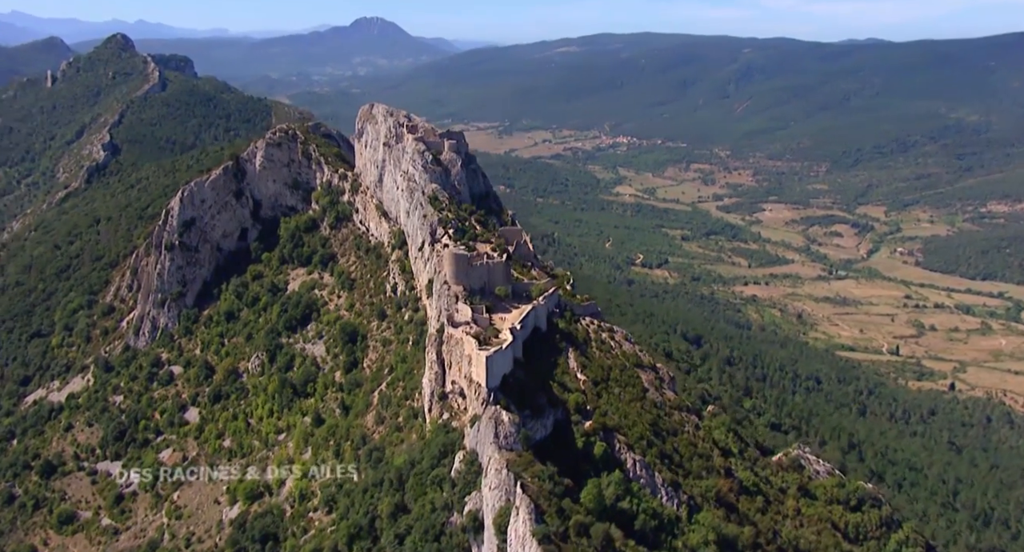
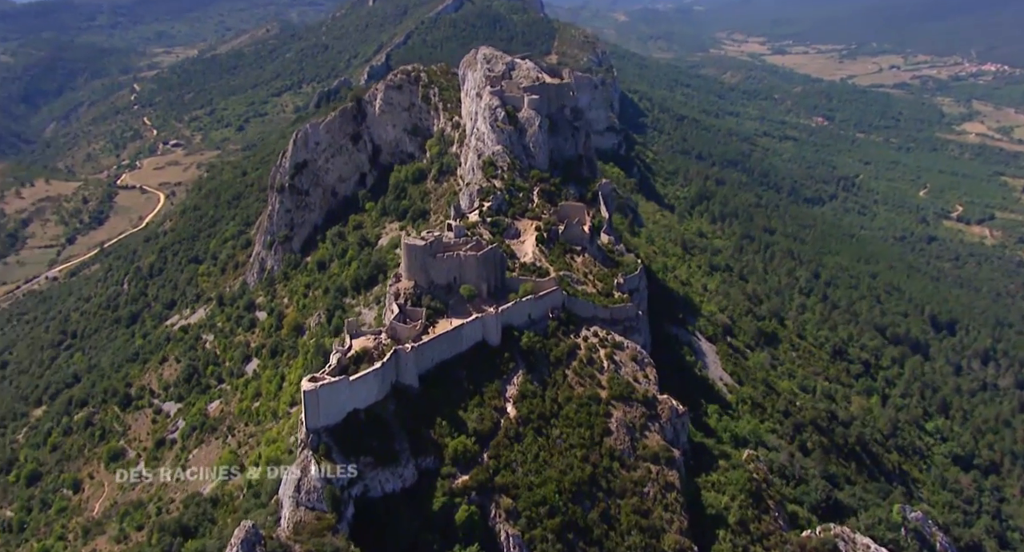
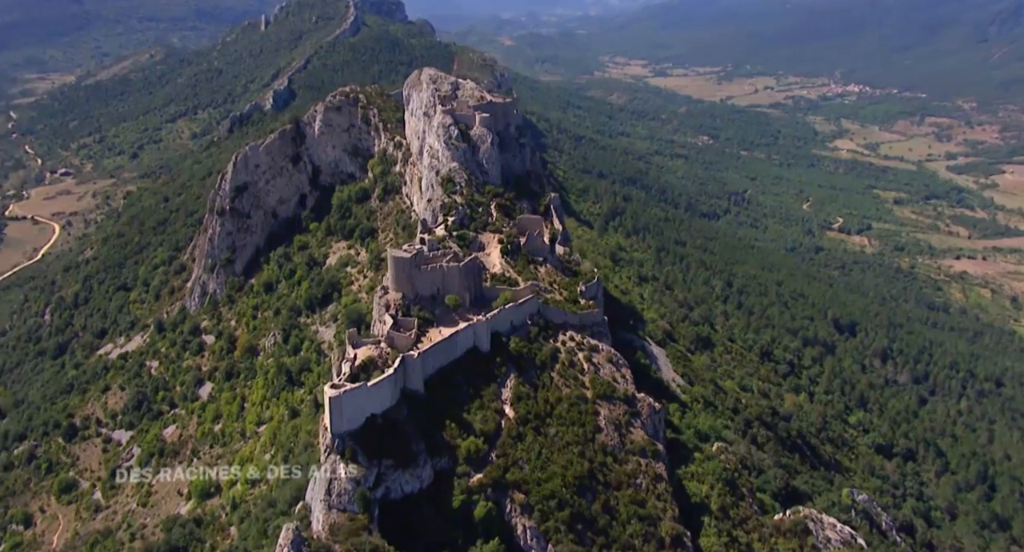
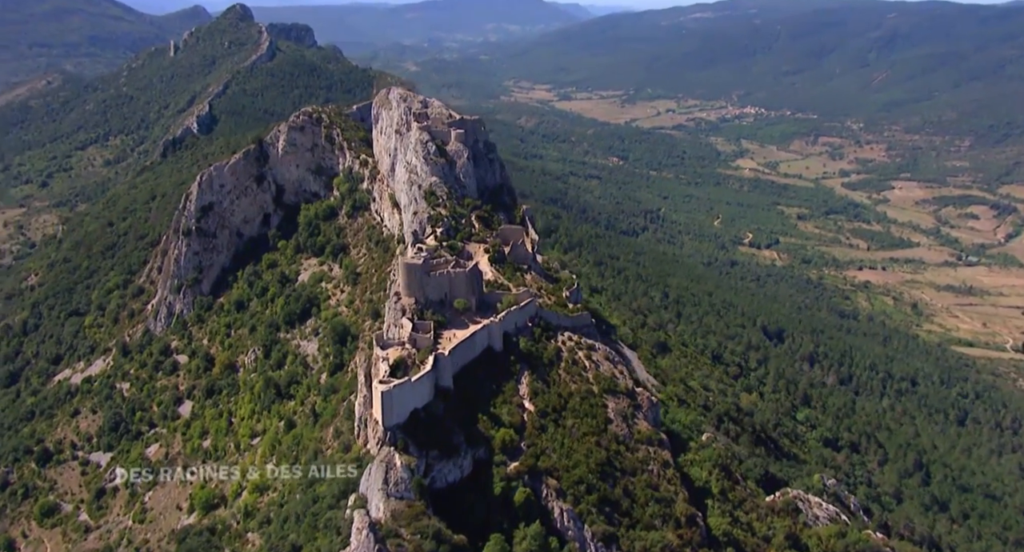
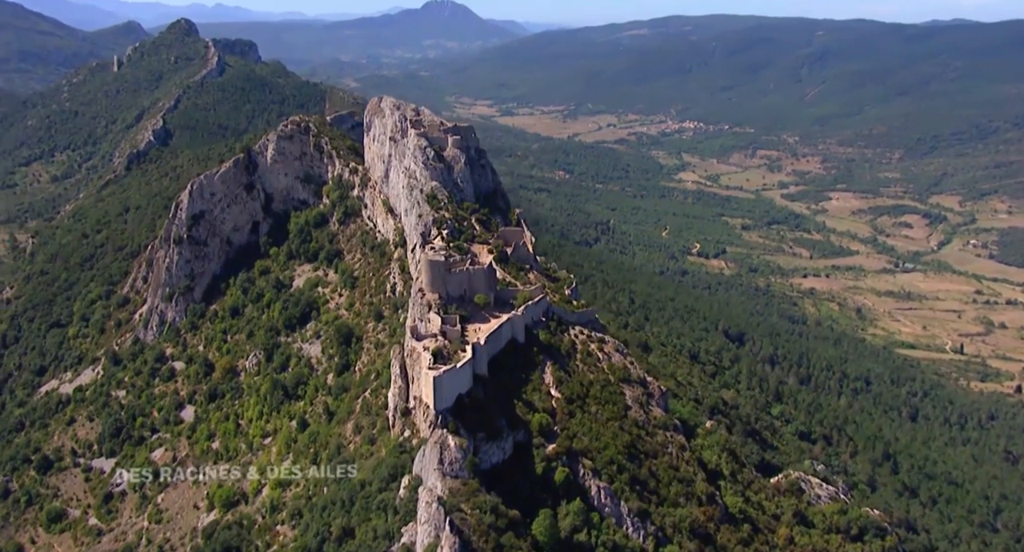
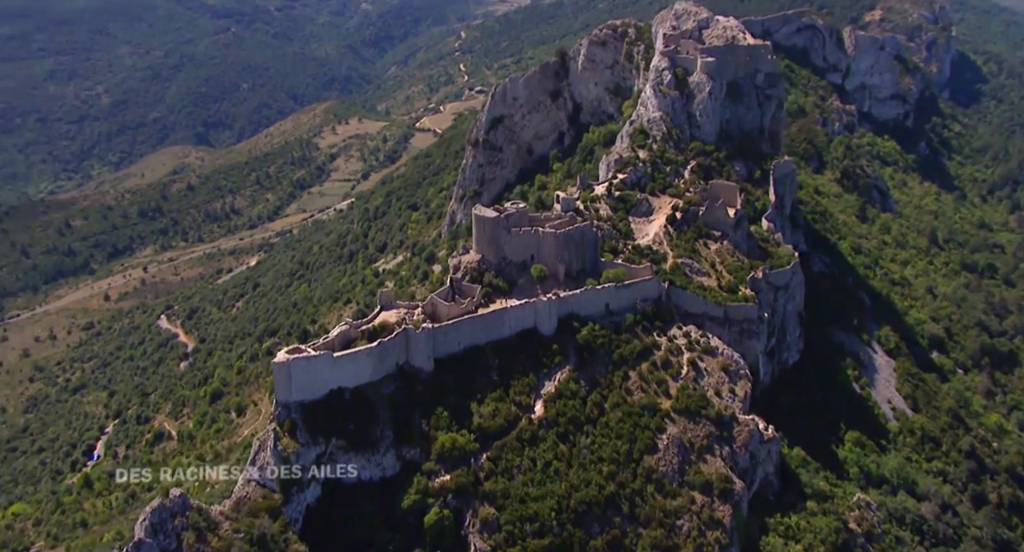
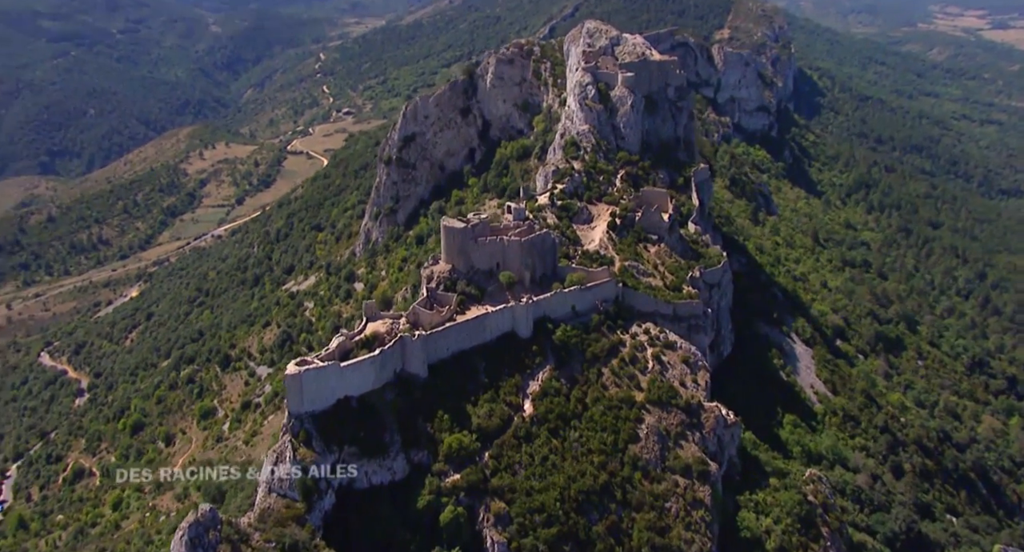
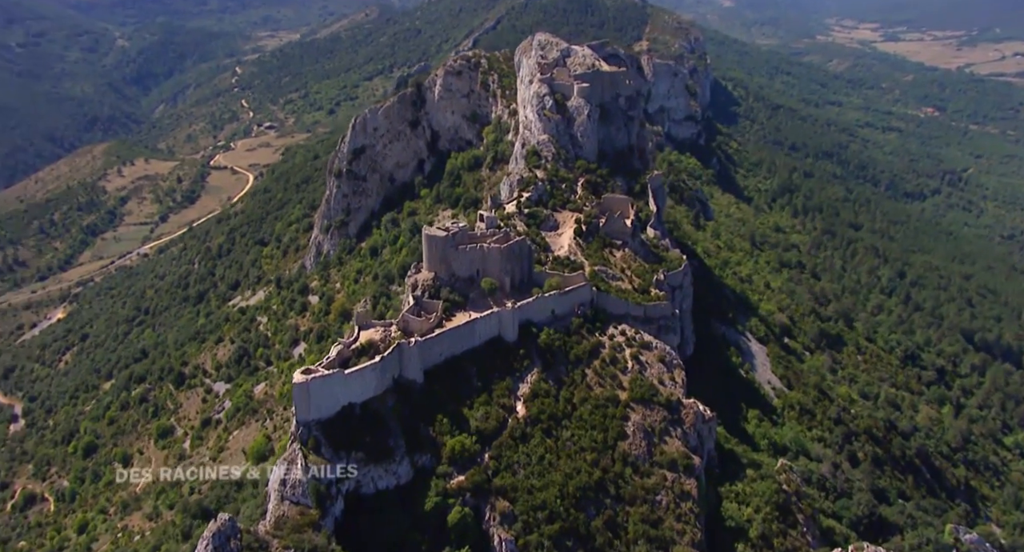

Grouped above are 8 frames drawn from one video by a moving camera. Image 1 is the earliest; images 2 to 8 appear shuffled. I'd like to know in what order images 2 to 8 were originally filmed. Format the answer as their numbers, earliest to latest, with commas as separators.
5, 4, 3, 2, 8, 7, 6
